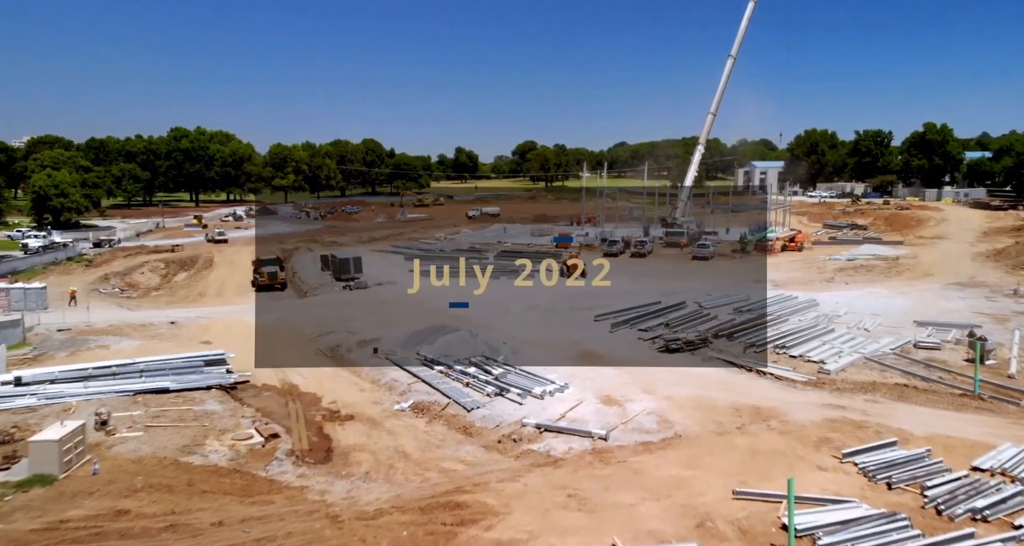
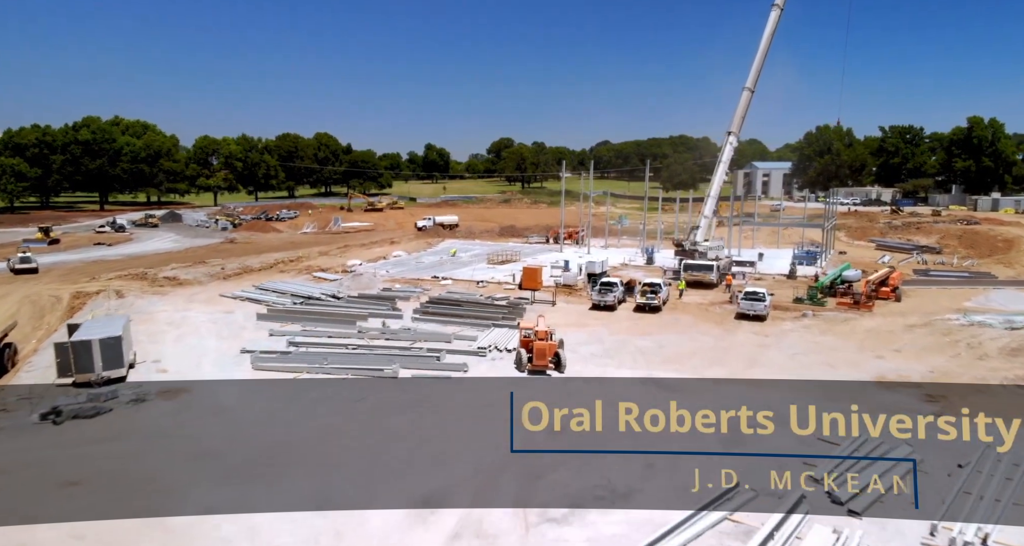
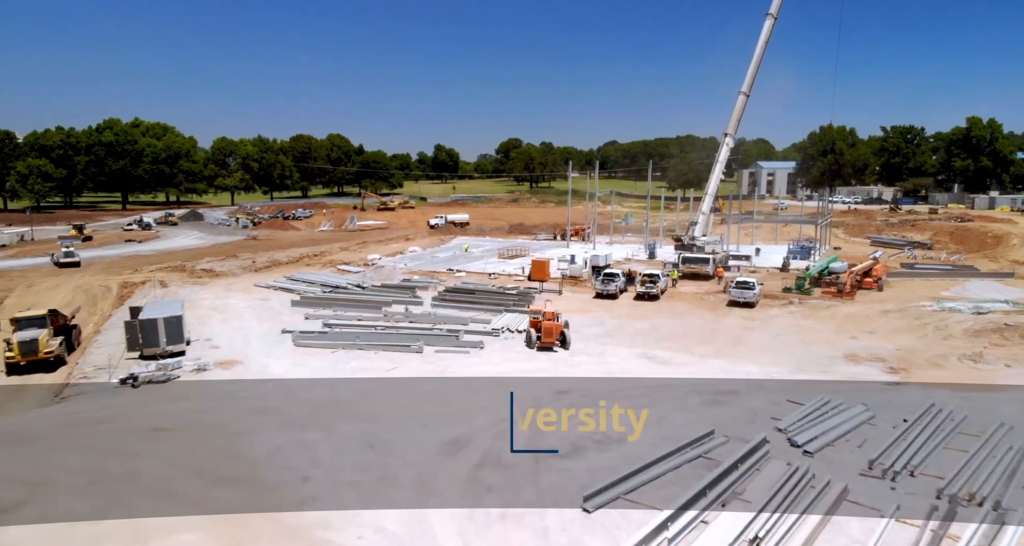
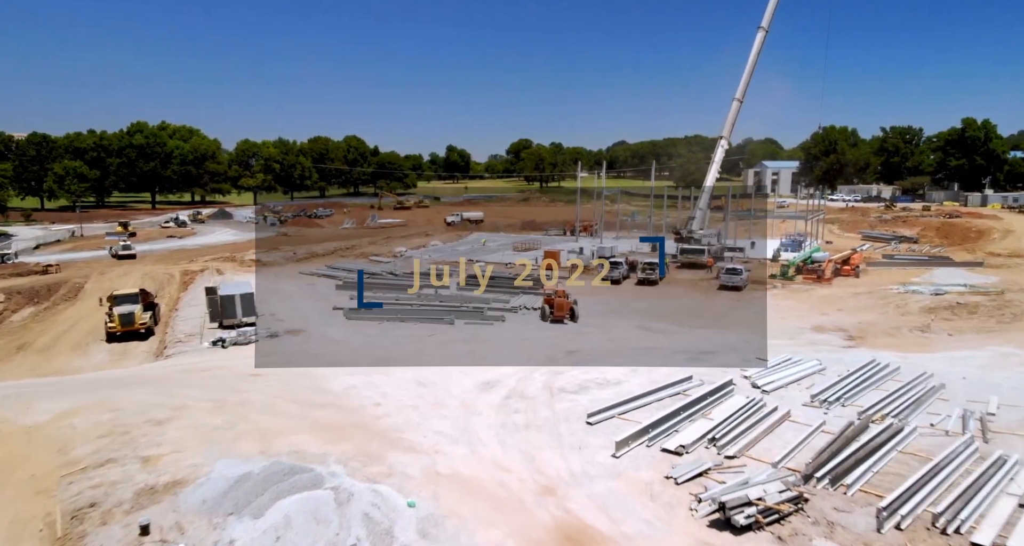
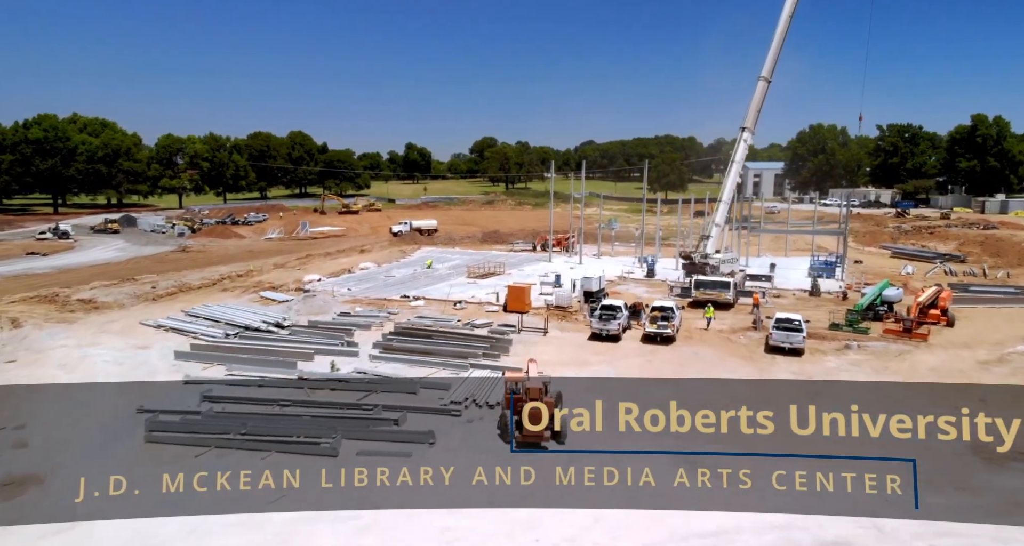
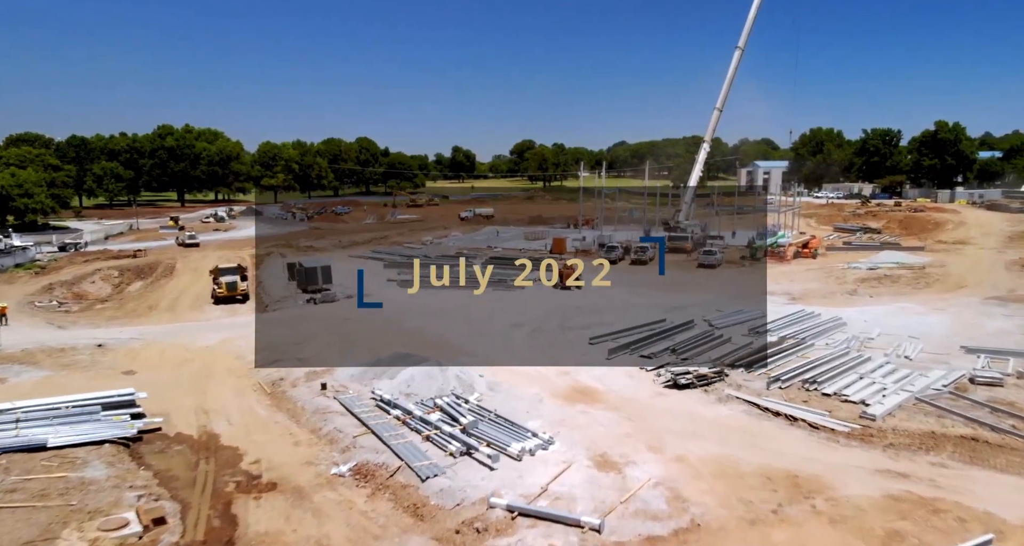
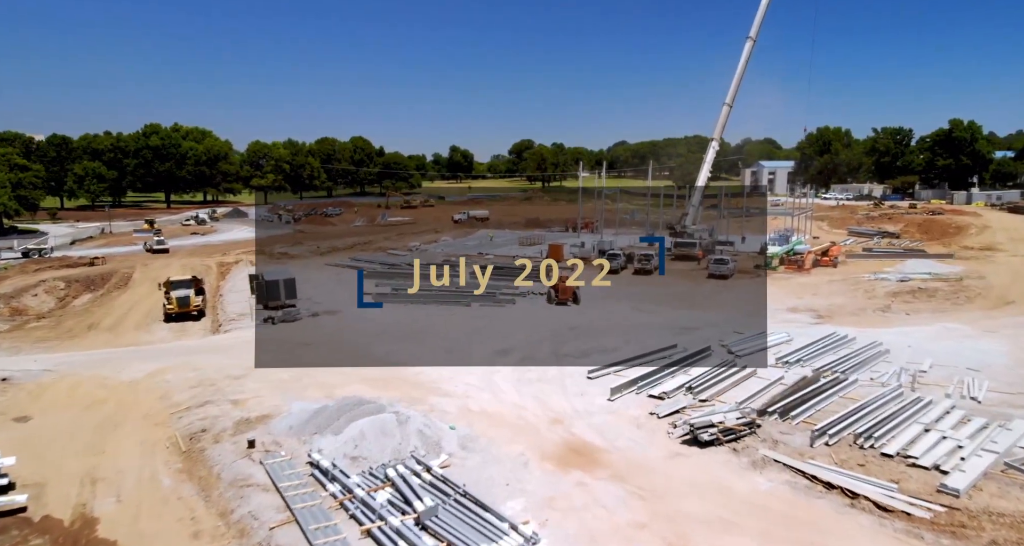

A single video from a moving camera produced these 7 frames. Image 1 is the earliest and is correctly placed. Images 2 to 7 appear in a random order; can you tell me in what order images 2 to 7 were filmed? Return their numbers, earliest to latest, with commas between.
6, 7, 4, 3, 2, 5
